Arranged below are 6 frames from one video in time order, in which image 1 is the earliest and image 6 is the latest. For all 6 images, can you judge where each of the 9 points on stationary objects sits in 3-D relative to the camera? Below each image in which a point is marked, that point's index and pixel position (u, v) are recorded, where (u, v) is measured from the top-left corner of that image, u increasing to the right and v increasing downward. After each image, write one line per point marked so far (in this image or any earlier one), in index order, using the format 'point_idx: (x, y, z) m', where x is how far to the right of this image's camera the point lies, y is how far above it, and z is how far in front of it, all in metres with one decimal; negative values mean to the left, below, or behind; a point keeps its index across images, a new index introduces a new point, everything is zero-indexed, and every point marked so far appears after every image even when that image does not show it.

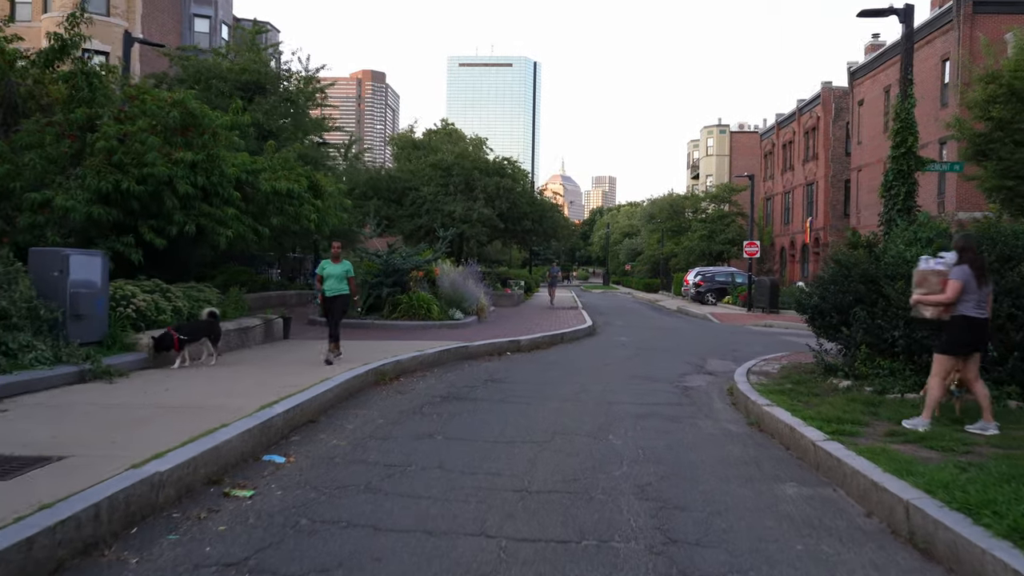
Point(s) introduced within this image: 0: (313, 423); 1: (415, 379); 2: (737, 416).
0: (-1.9, -1.3, +7.7) m
1: (-1.3, -1.3, +11.0) m
2: (+2.6, -1.5, +9.2) m
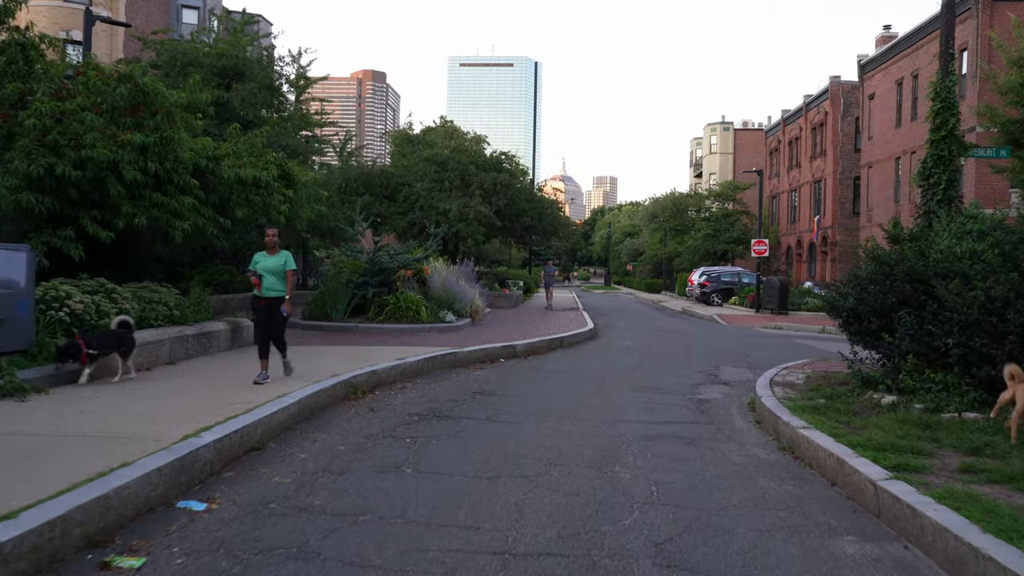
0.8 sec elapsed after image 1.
0: (-2.0, -1.3, +6.4) m
1: (-1.4, -1.3, +9.7) m
2: (+2.5, -1.5, +7.9) m
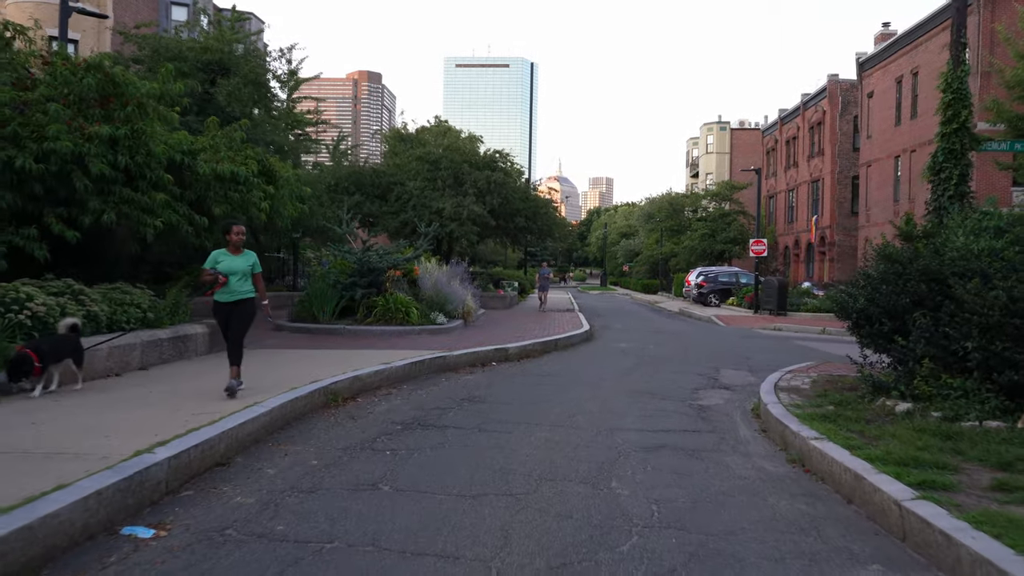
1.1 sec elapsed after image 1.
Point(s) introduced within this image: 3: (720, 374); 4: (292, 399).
0: (-2.1, -1.3, +5.8) m
1: (-1.6, -1.3, +9.2) m
2: (+2.4, -1.5, +7.4) m
3: (+3.4, -1.4, +13.2) m
4: (-2.1, -1.1, +7.7) m
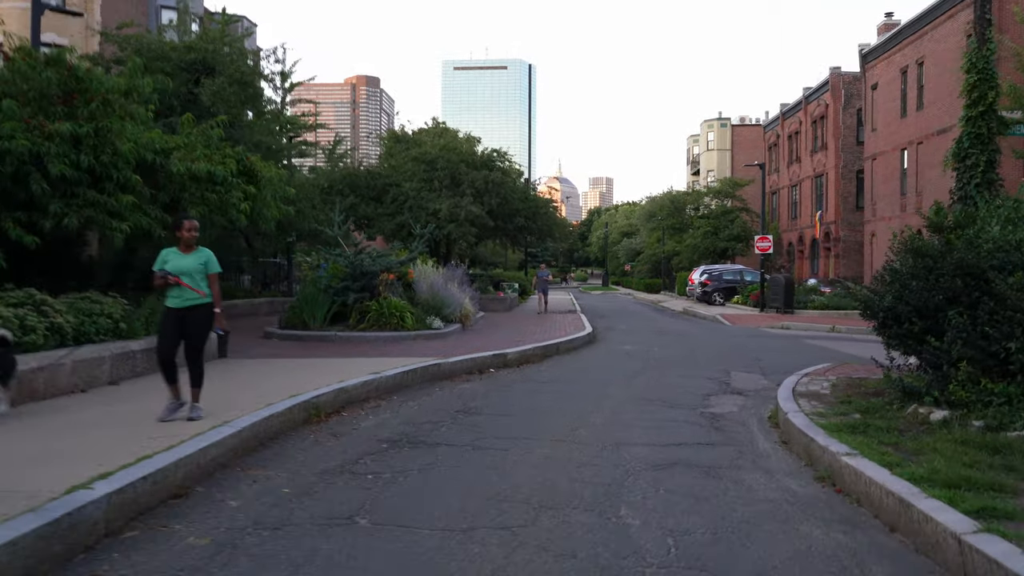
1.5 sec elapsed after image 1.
0: (-2.1, -1.4, +5.1) m
1: (-1.6, -1.3, +8.5) m
2: (+2.3, -1.5, +6.7) m
3: (+3.4, -1.4, +12.5) m
4: (-2.1, -1.1, +7.0) m
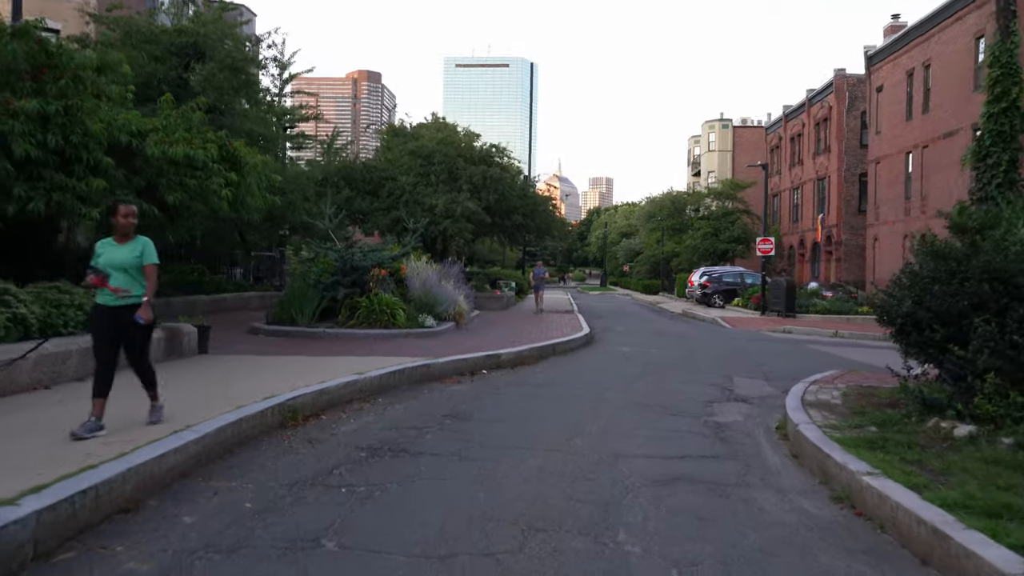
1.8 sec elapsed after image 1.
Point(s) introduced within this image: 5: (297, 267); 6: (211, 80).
0: (-2.2, -1.3, +4.6) m
1: (-1.7, -1.3, +7.9) m
2: (+2.3, -1.5, +6.1) m
3: (+3.3, -1.4, +12.0) m
4: (-2.2, -1.1, +6.5) m
5: (-4.4, +0.4, +16.5) m
6: (-6.5, +4.5, +17.5) m
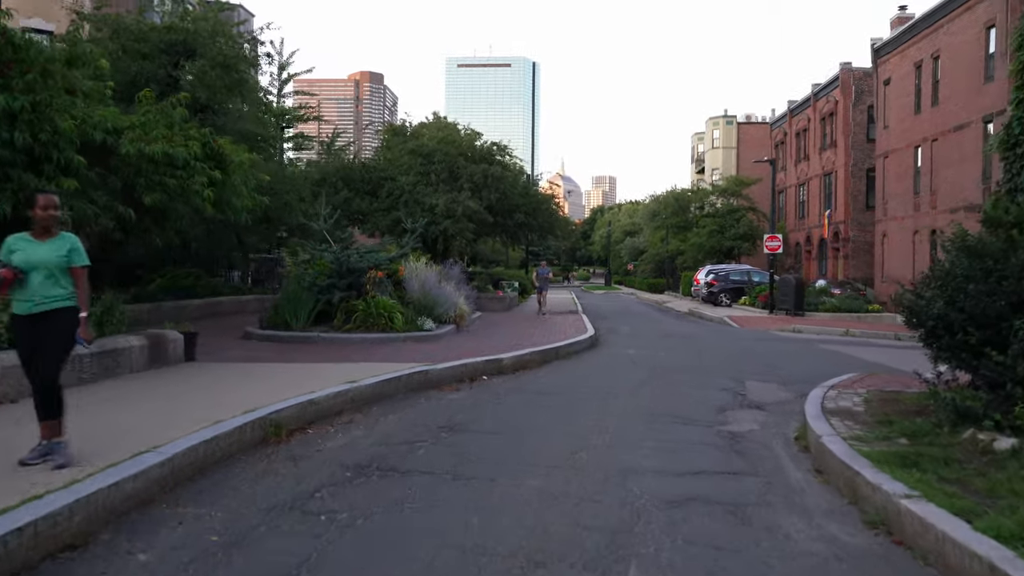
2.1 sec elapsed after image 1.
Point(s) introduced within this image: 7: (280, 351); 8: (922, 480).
0: (-2.2, -1.4, +4.1) m
1: (-1.7, -1.3, +7.4) m
2: (+2.3, -1.5, +5.6) m
3: (+3.3, -1.4, +11.4) m
4: (-2.2, -1.1, +5.9) m
5: (-4.4, +0.4, +15.9) m
6: (-6.5, +4.4, +17.0) m
7: (-3.8, -1.0, +13.2) m
8: (+2.6, -1.2, +5.2) m
